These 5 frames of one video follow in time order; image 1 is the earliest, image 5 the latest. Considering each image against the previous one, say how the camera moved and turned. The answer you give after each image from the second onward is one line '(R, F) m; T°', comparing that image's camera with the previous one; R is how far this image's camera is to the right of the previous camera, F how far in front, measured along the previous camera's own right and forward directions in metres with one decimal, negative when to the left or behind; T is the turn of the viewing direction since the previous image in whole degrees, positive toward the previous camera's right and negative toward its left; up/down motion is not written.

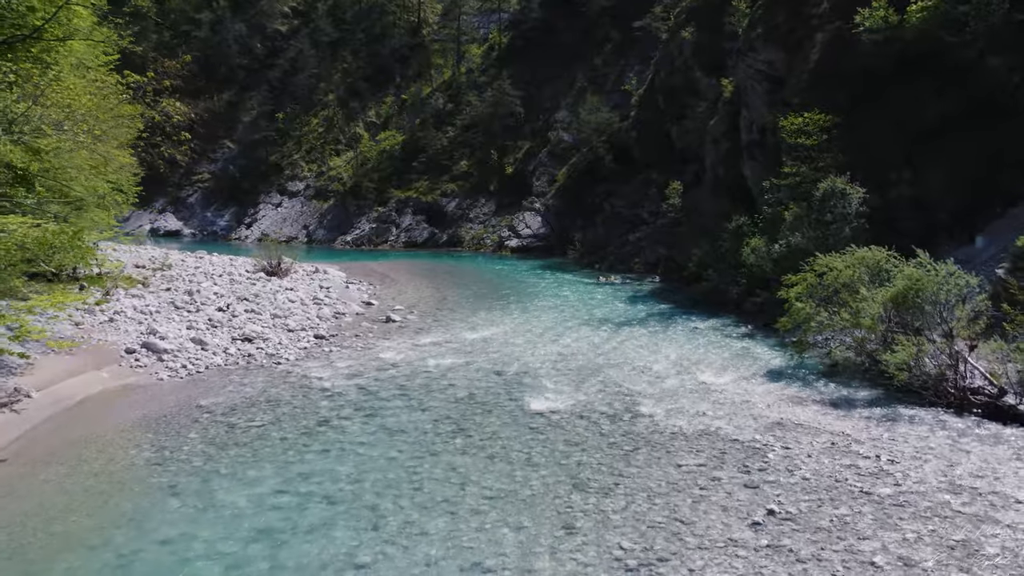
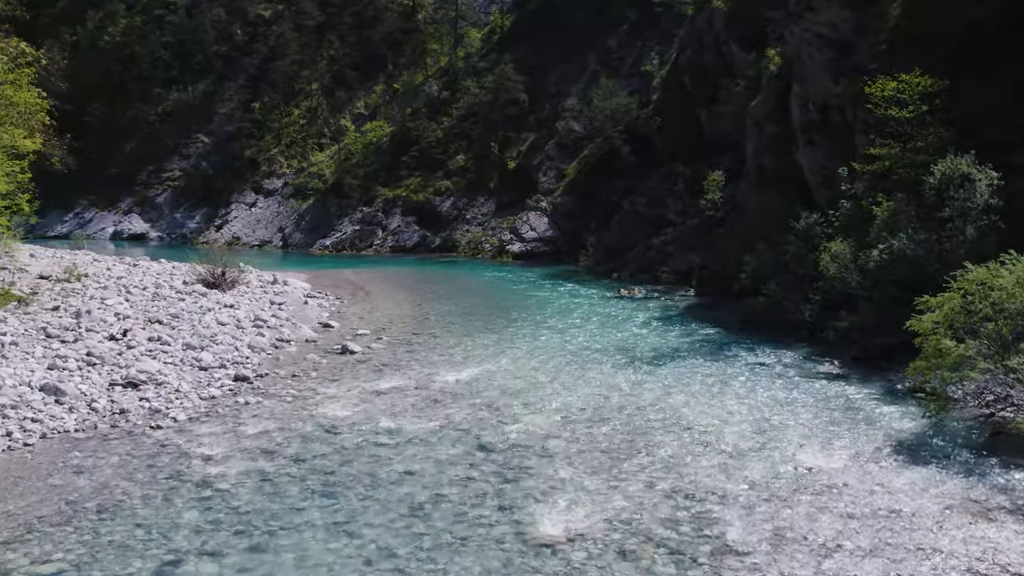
(+0.1, +6.2) m; 0°
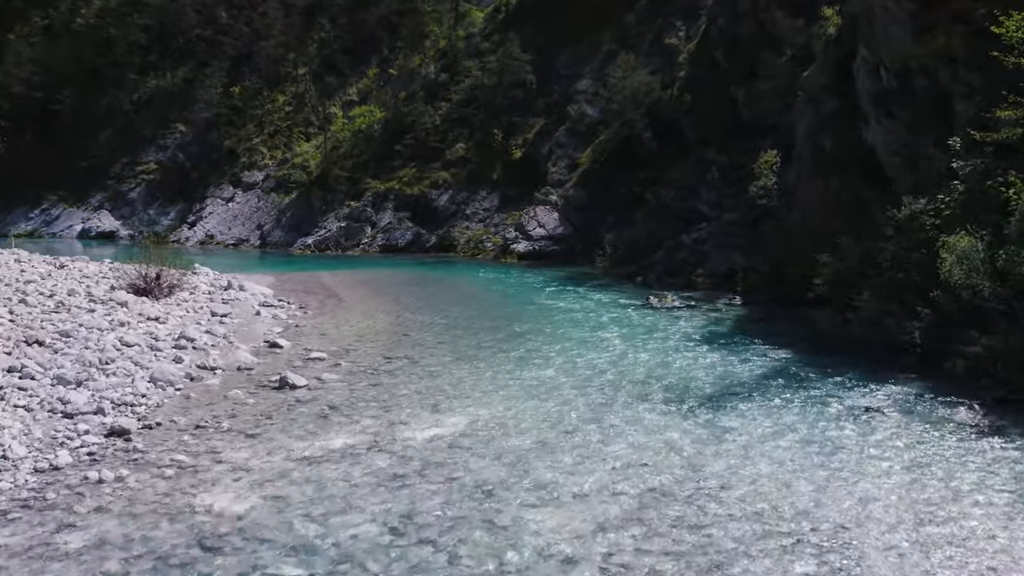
(+0.1, +5.0) m; 0°
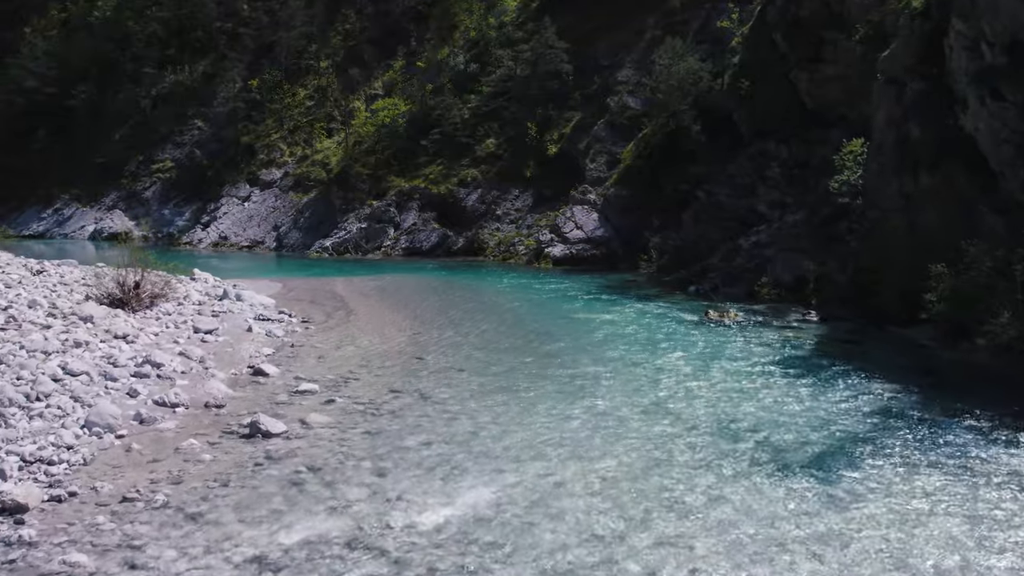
(-0.1, +3.1) m; -2°
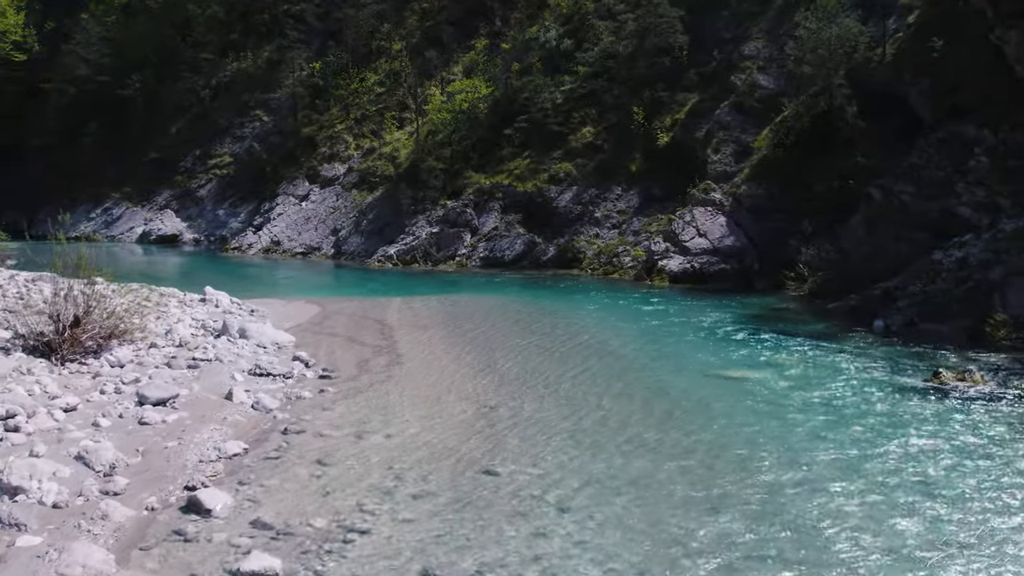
(-0.4, +6.2) m; -5°
